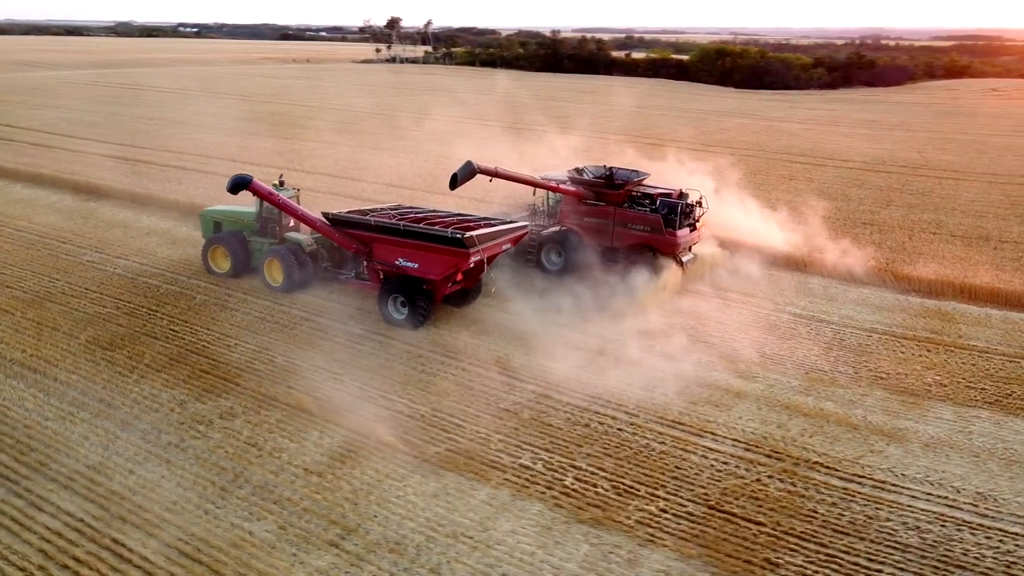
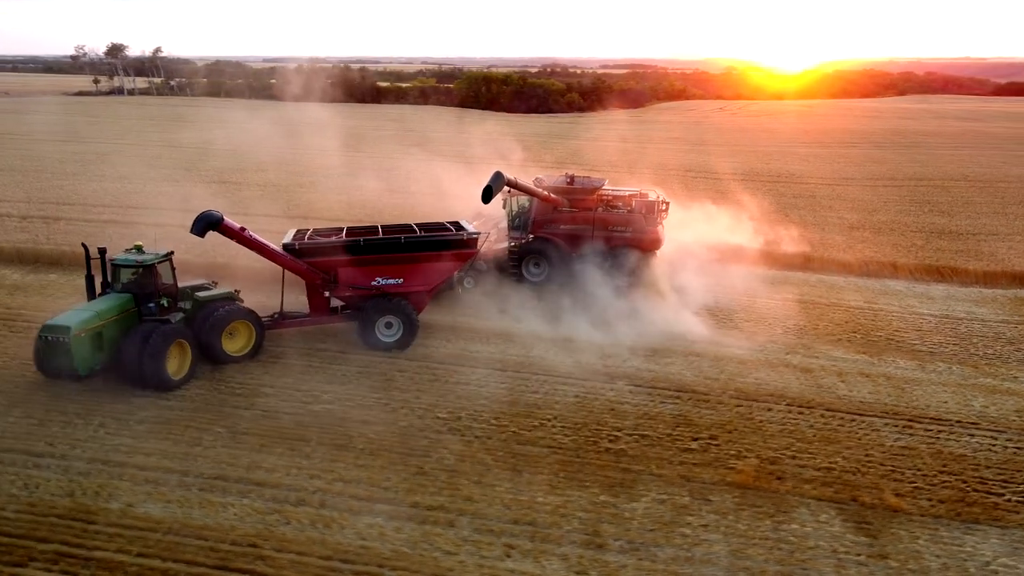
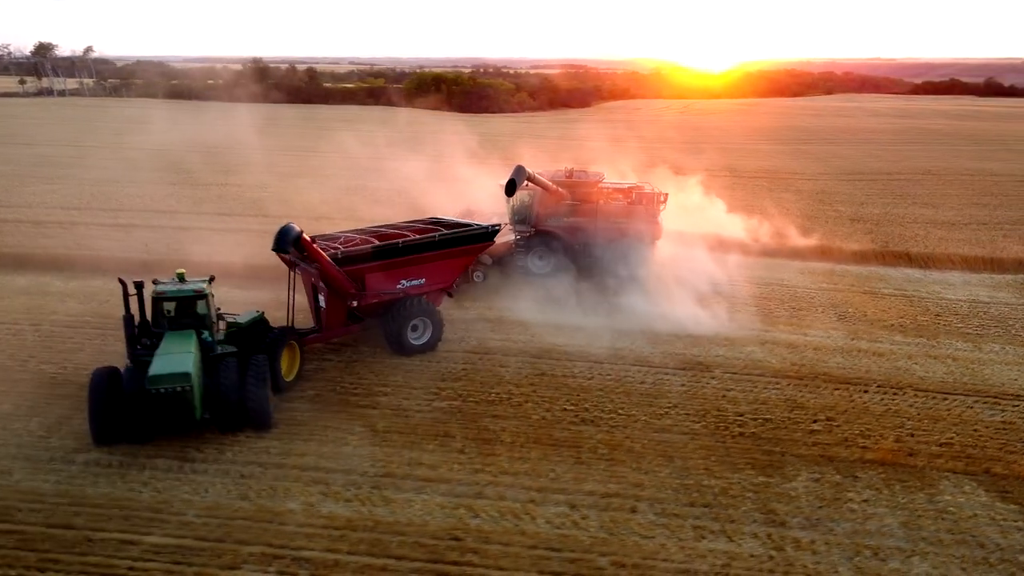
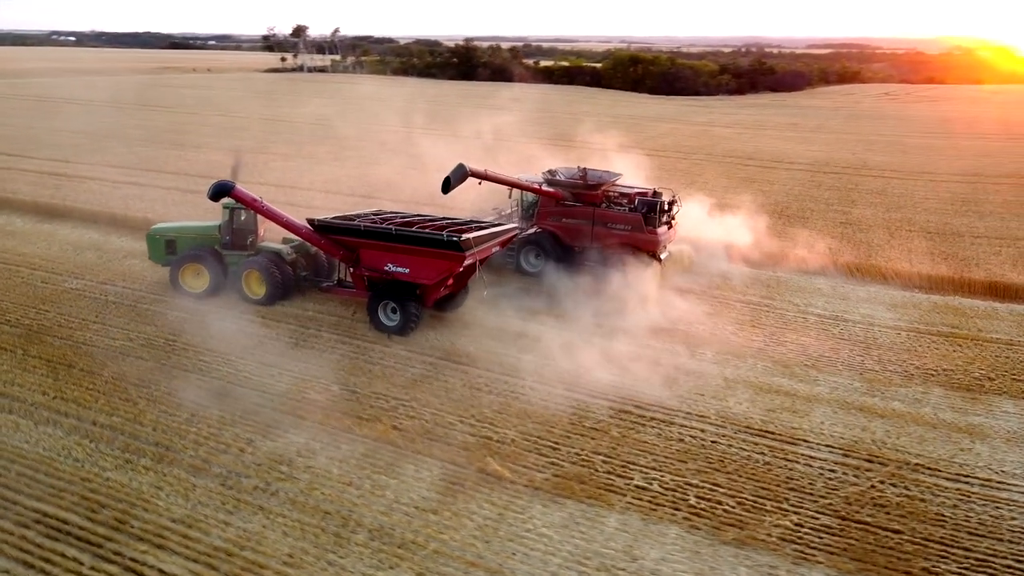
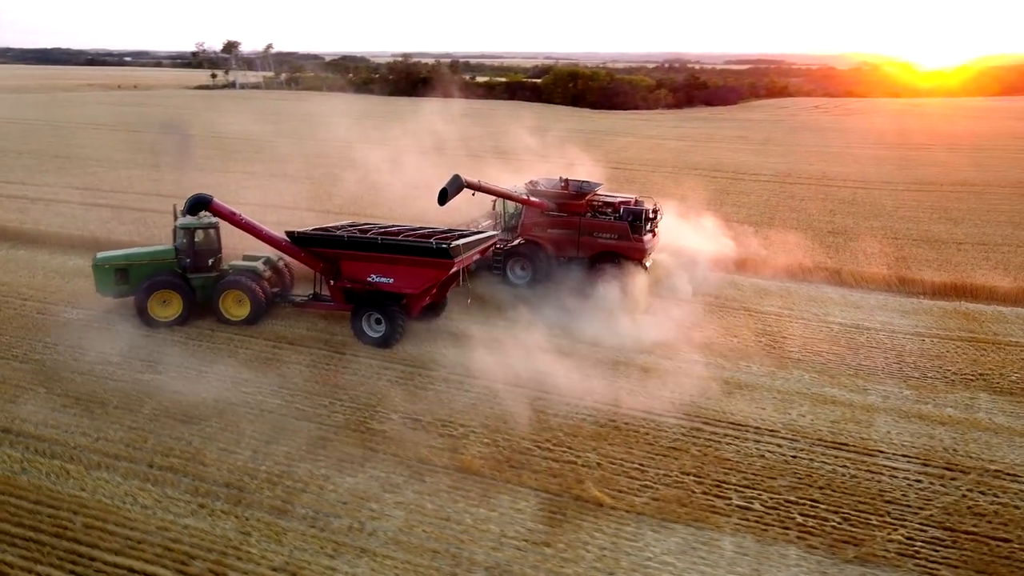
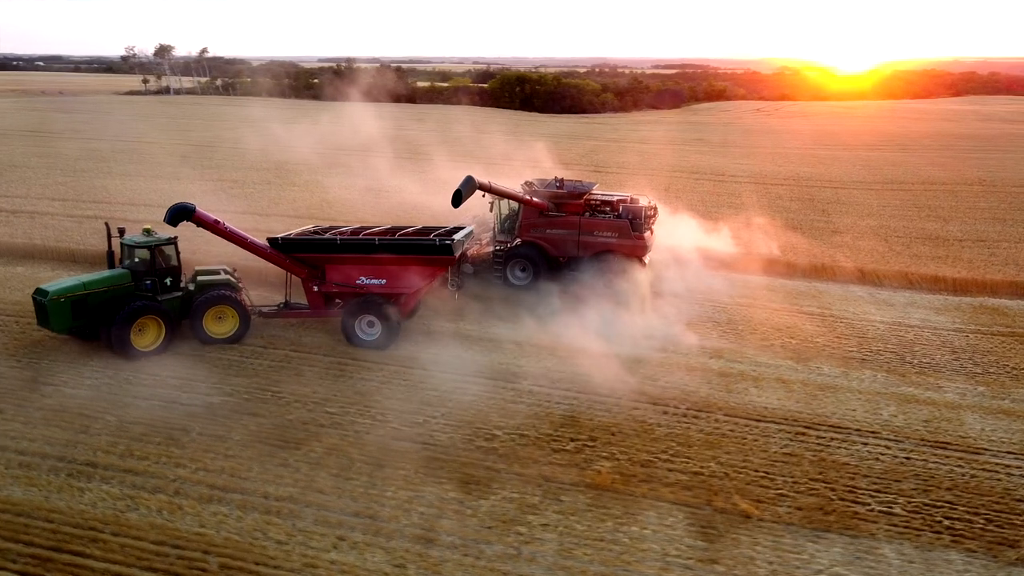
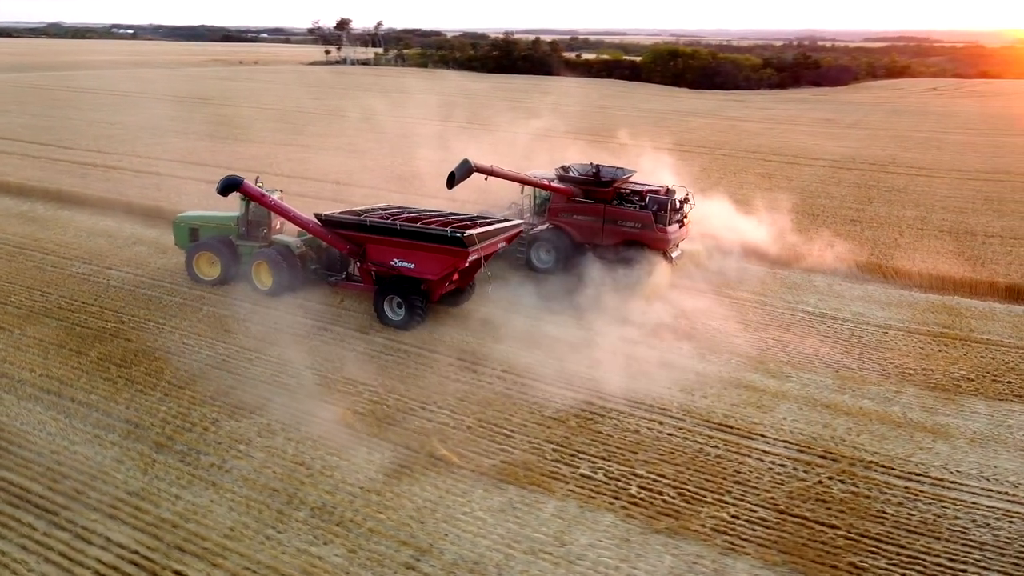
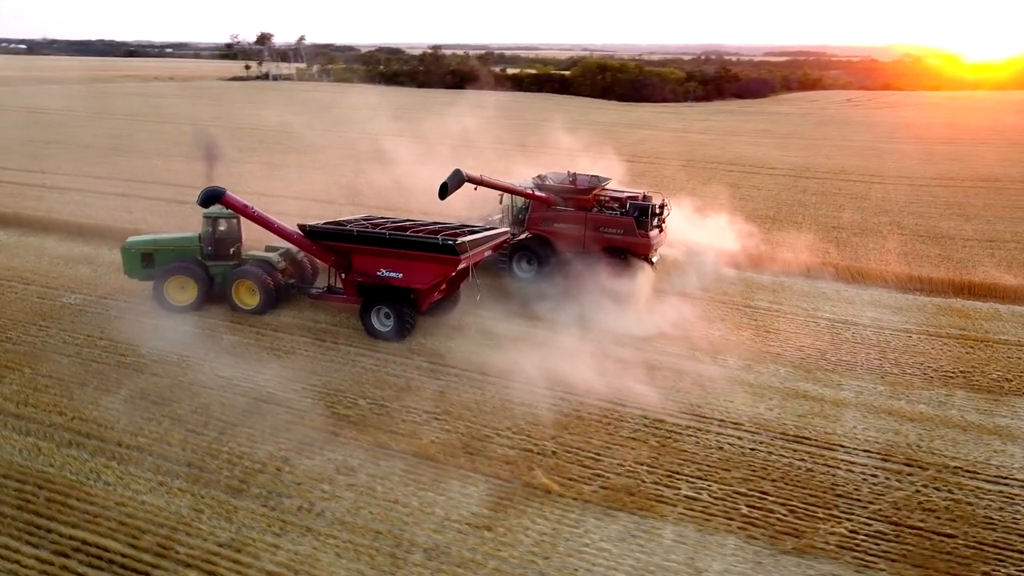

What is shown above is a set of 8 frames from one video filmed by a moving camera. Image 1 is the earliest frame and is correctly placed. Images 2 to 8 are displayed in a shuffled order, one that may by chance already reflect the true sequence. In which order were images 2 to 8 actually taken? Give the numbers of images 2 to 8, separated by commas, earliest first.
7, 4, 8, 5, 6, 2, 3
